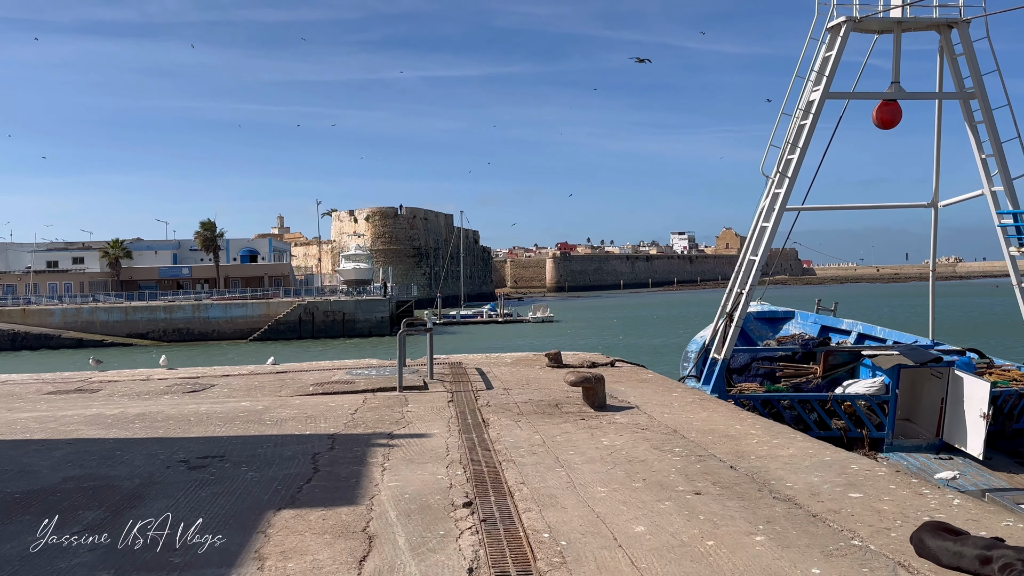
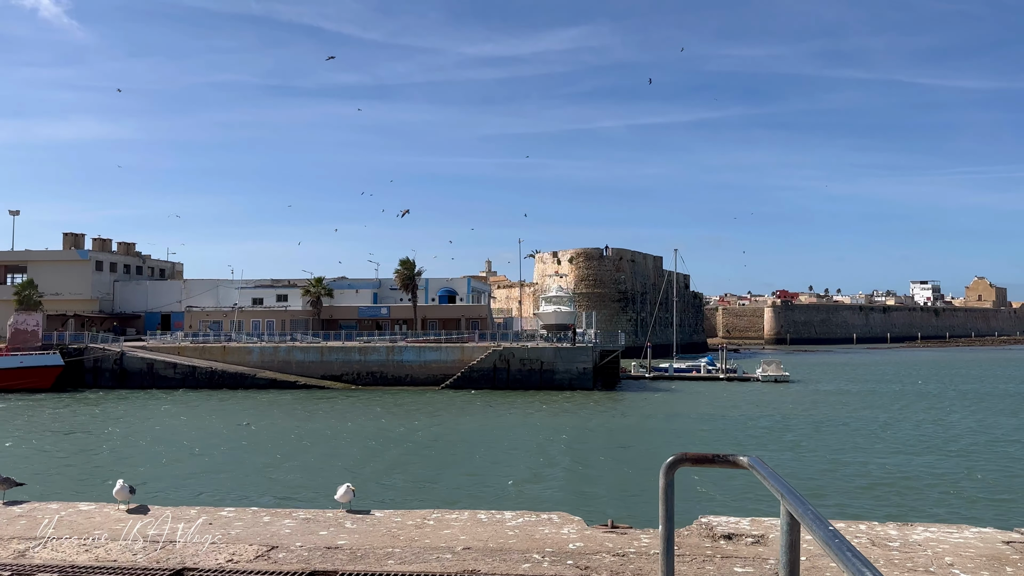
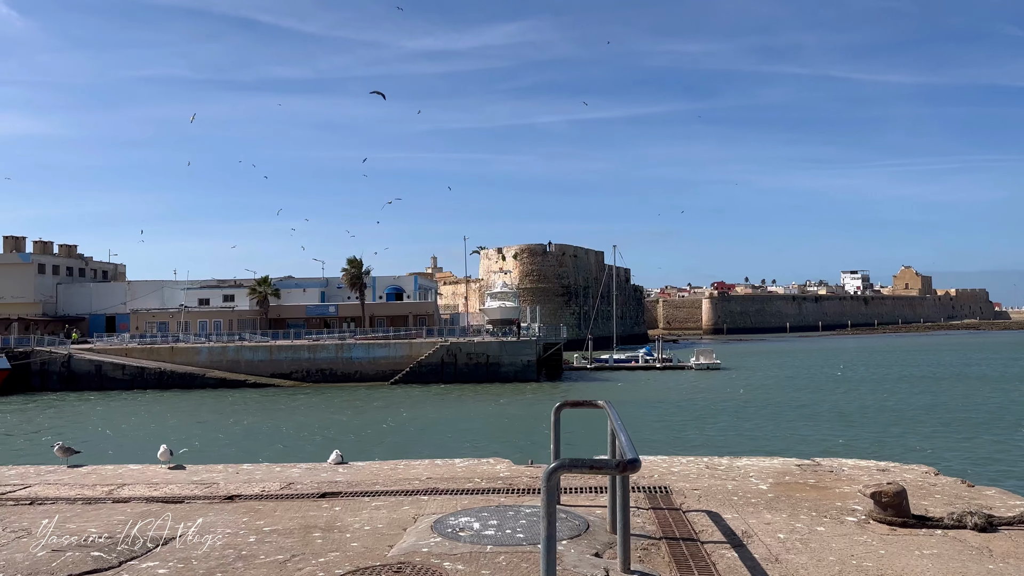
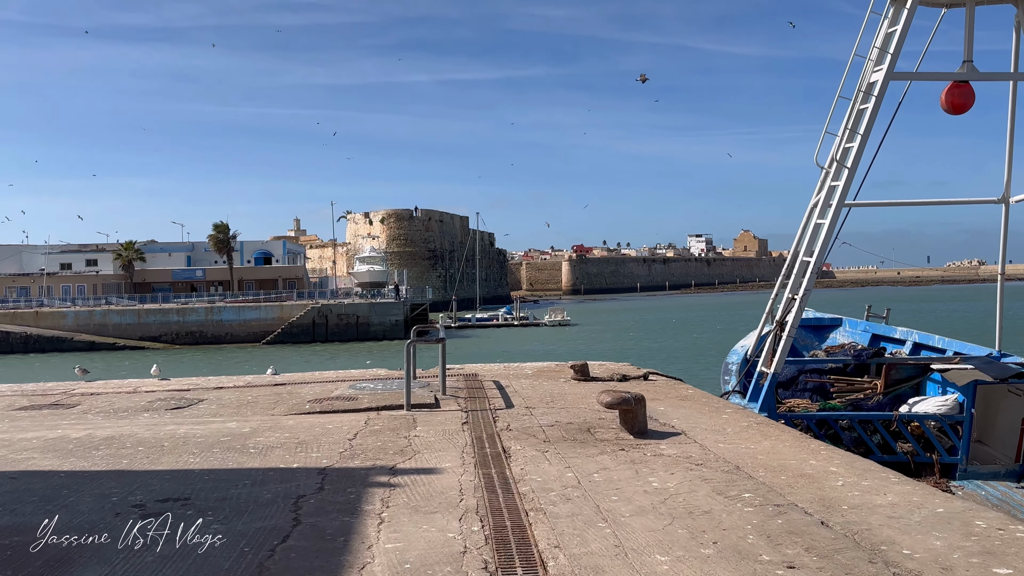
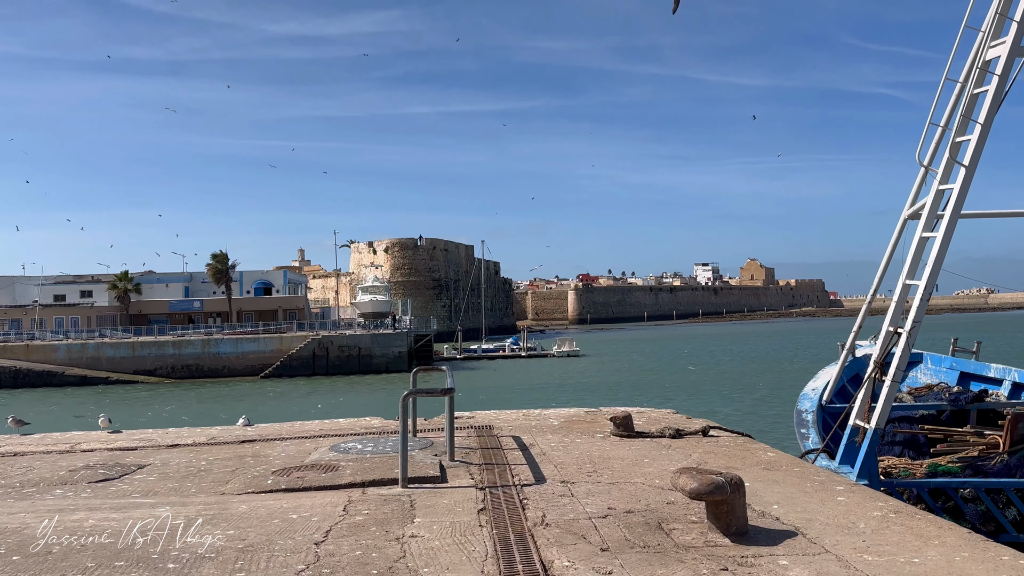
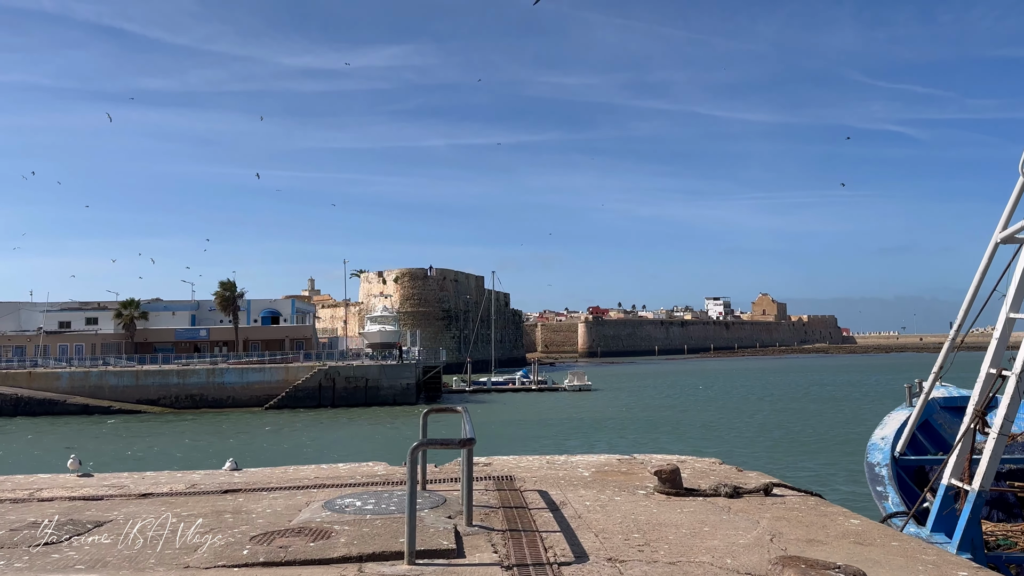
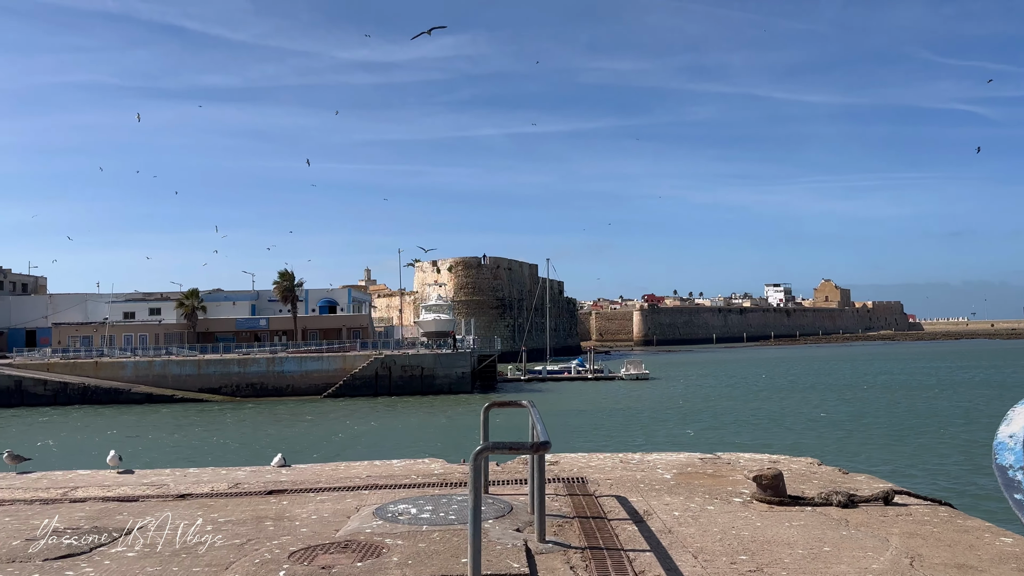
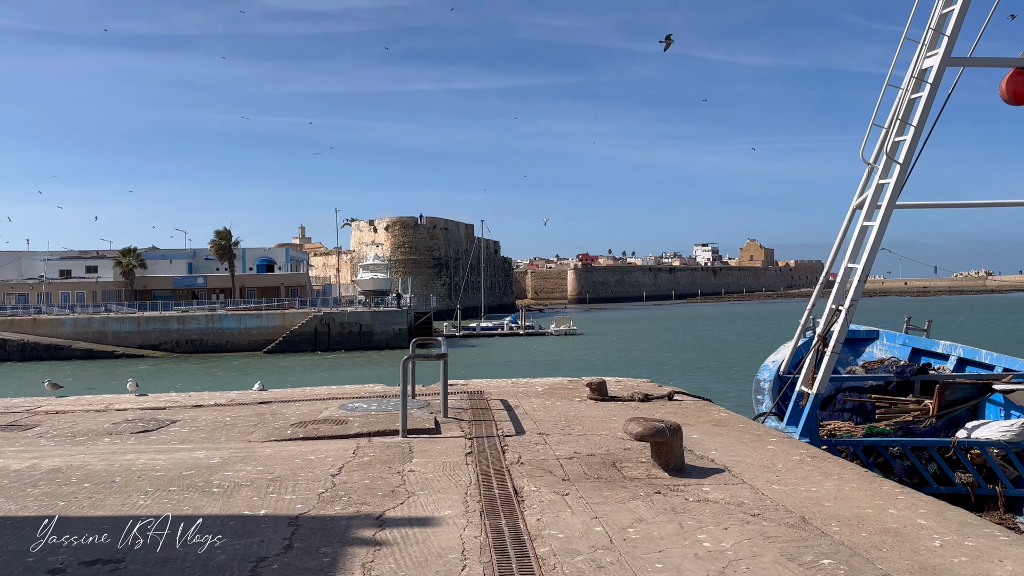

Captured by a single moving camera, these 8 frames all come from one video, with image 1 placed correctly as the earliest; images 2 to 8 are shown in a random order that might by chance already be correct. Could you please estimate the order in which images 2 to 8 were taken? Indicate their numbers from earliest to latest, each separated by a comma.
4, 8, 5, 6, 7, 3, 2
